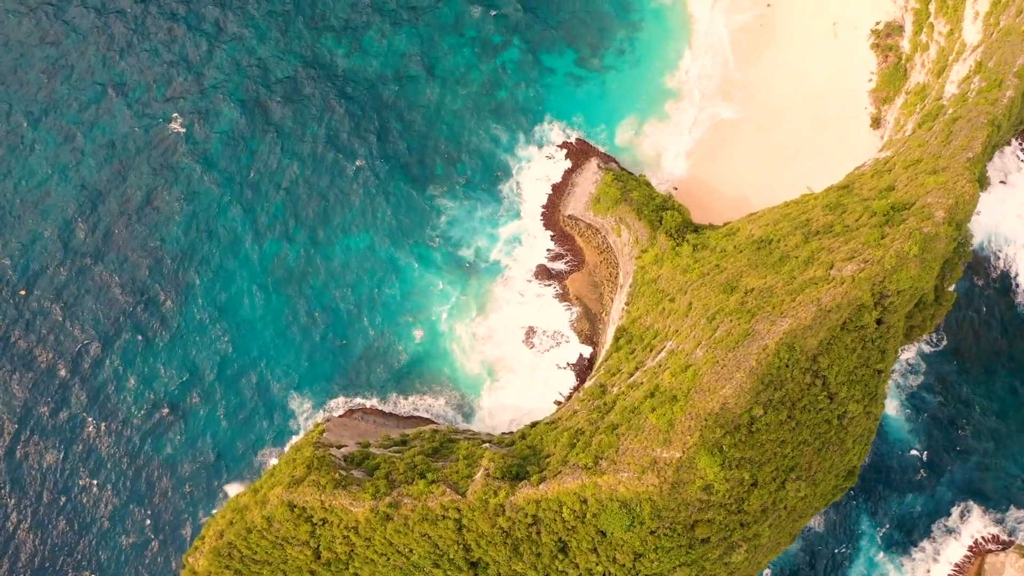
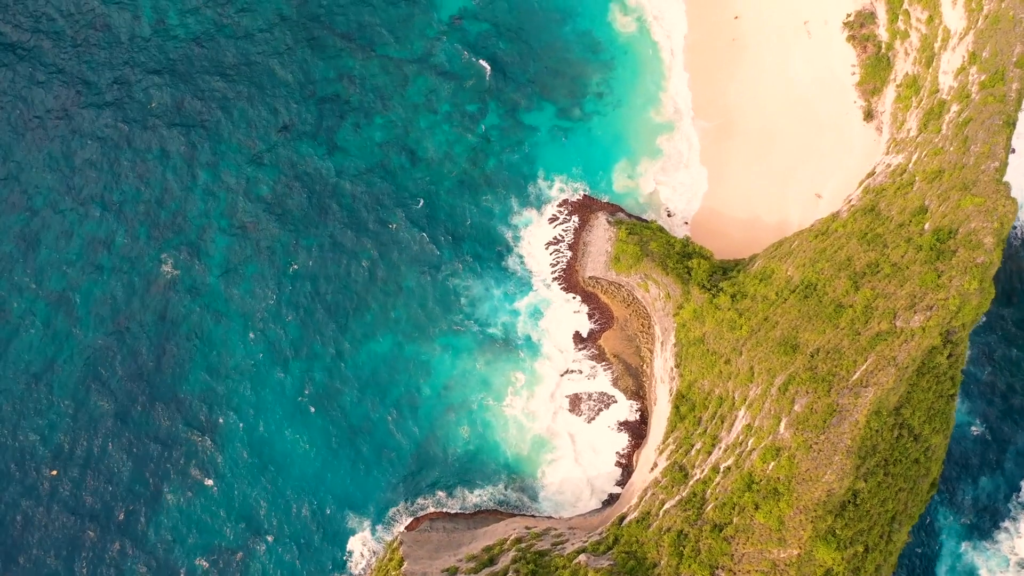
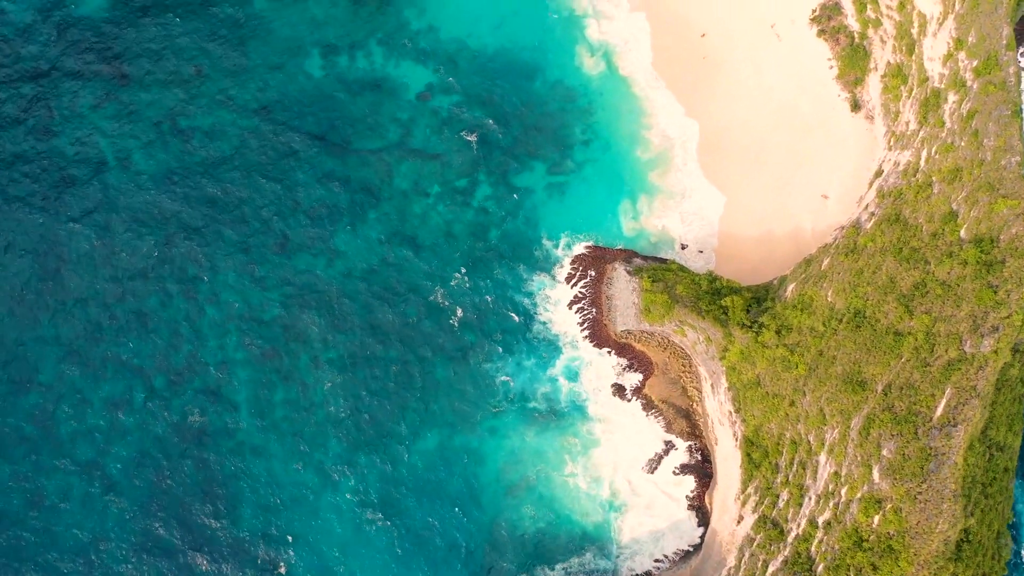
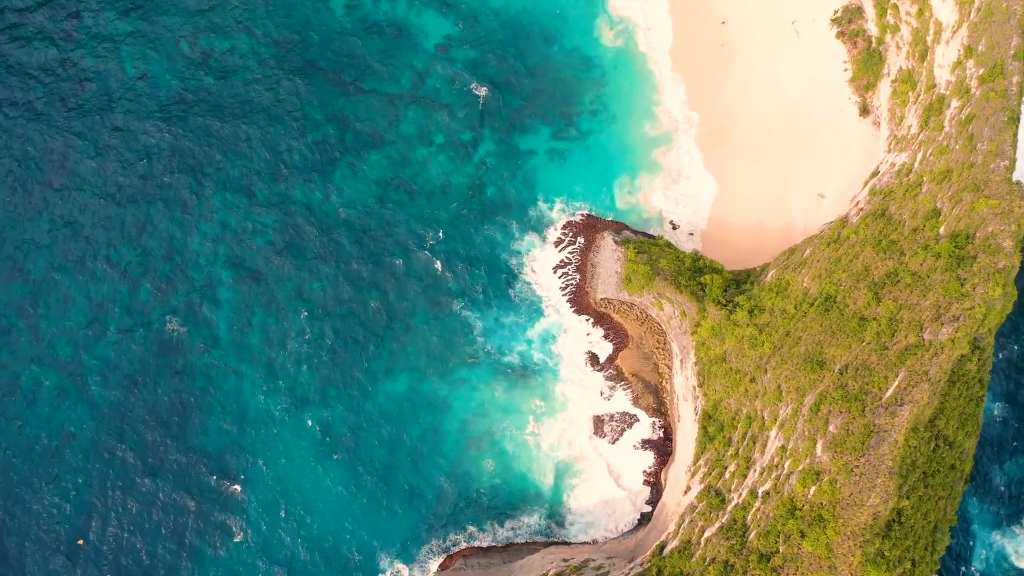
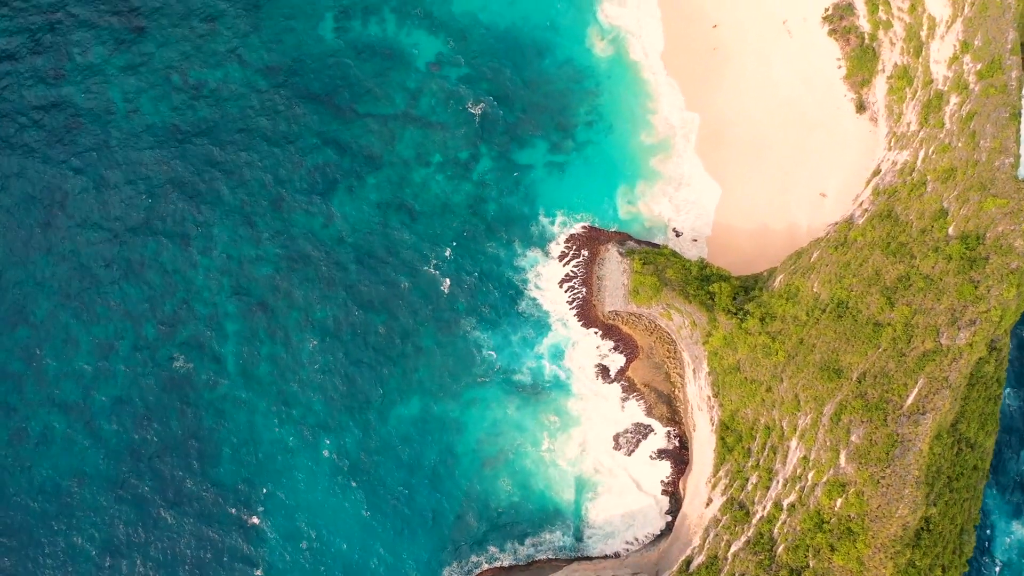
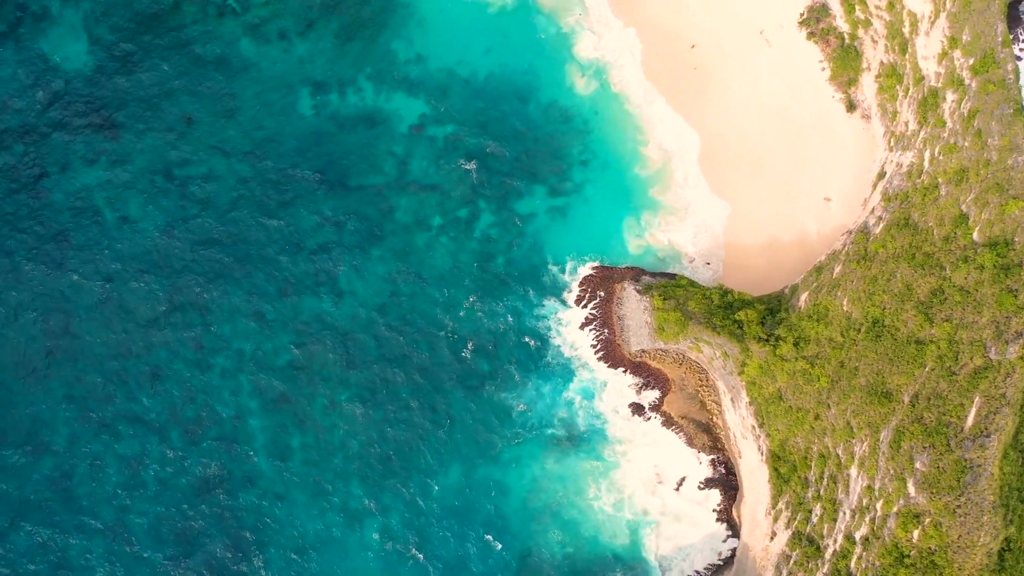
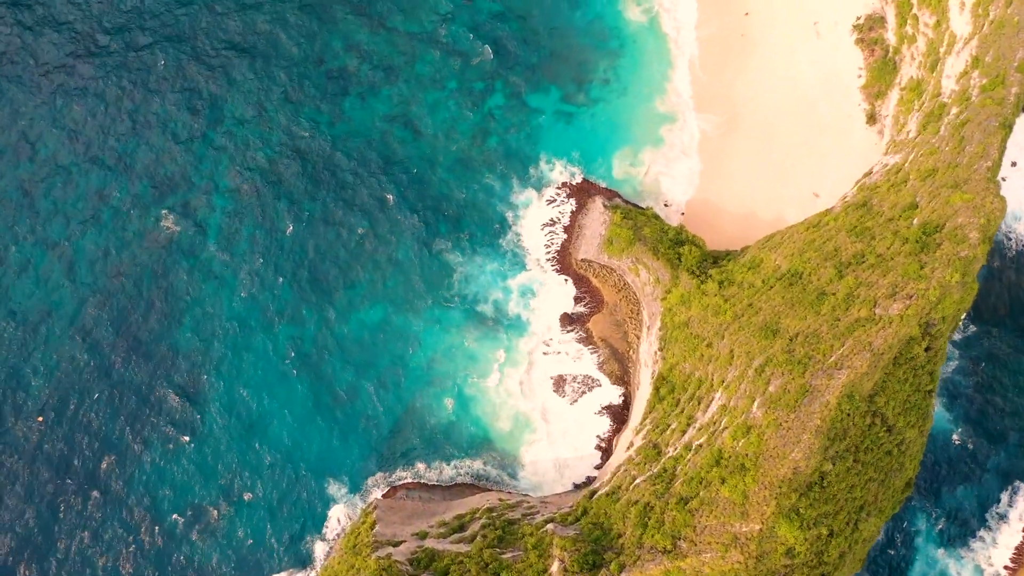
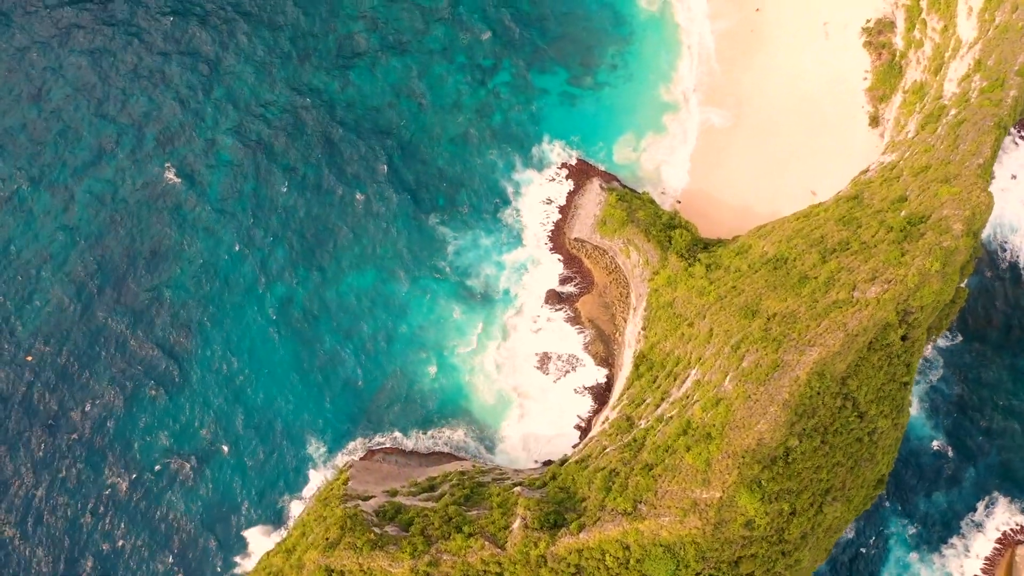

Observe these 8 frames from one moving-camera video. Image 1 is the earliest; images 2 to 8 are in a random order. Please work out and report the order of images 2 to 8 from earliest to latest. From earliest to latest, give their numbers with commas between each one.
8, 7, 2, 4, 5, 3, 6
